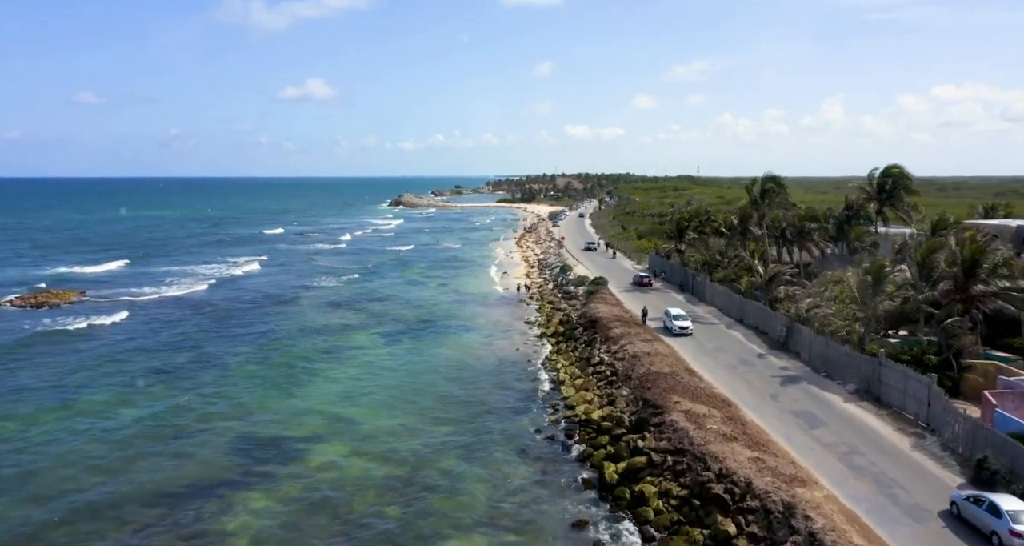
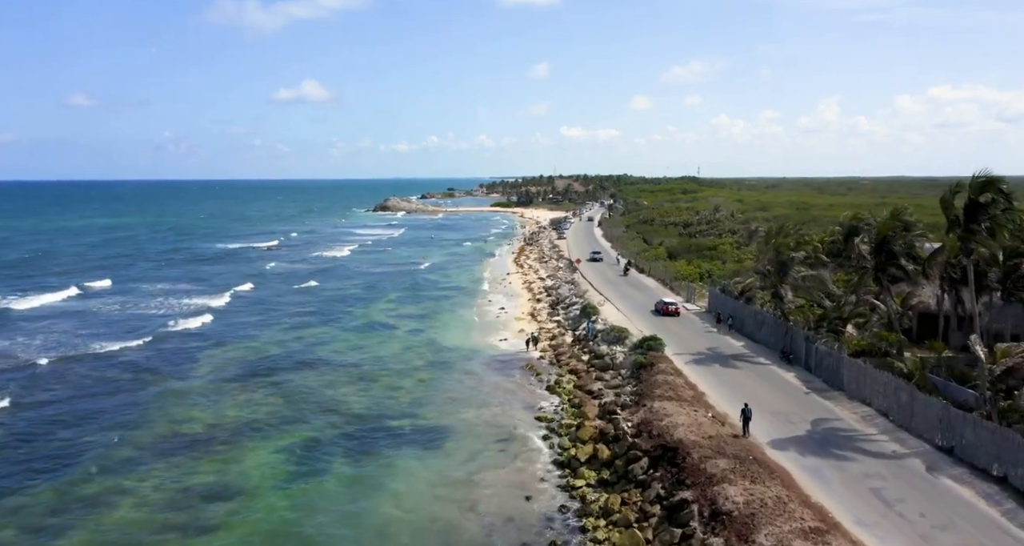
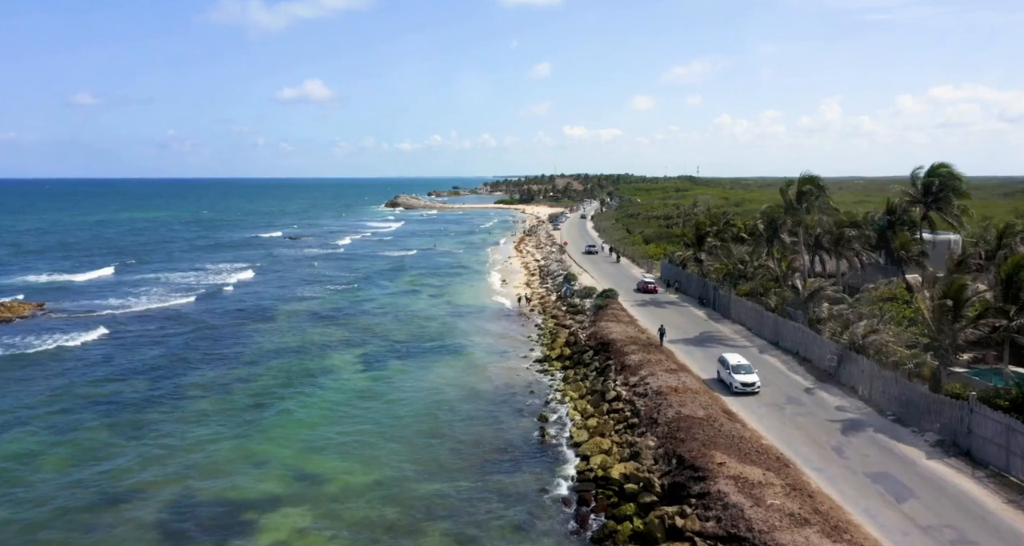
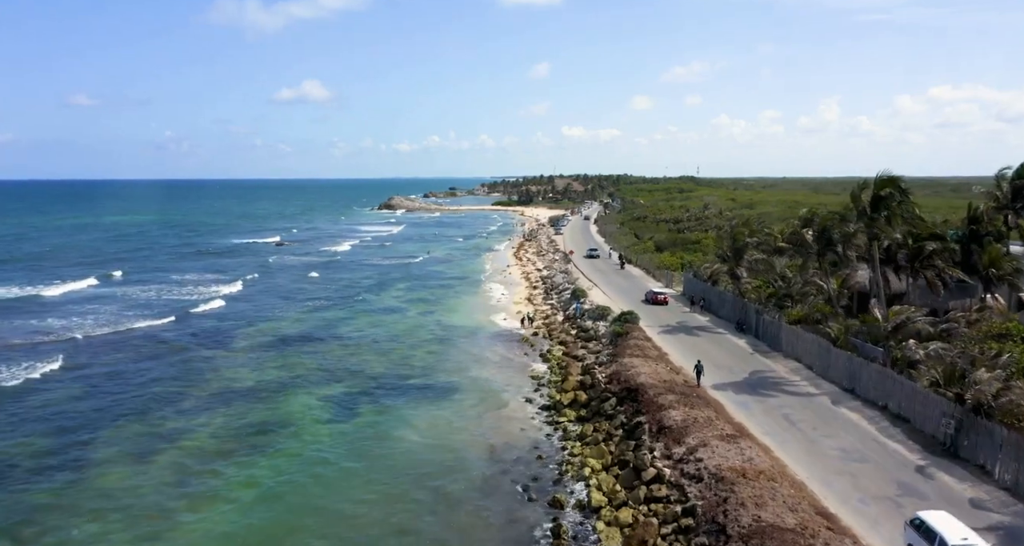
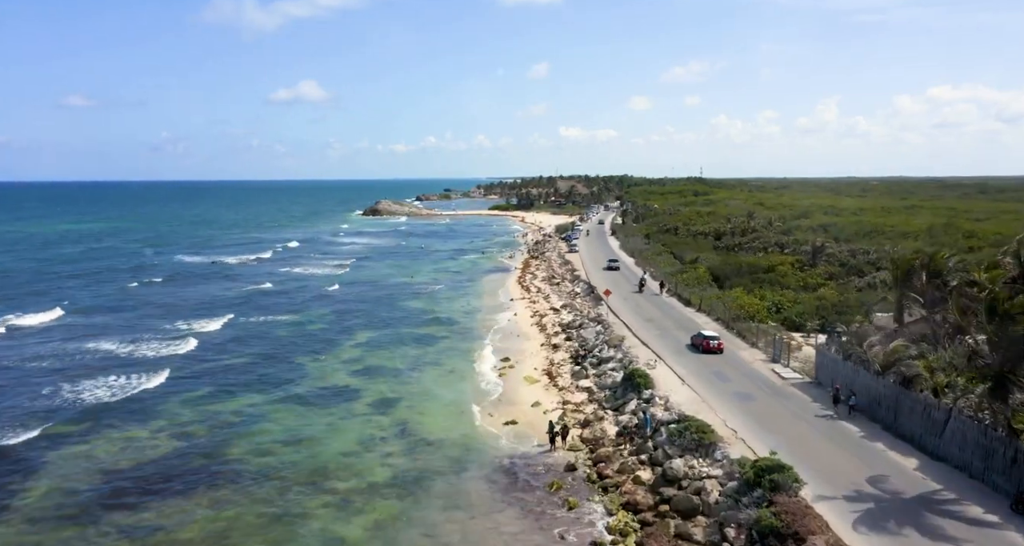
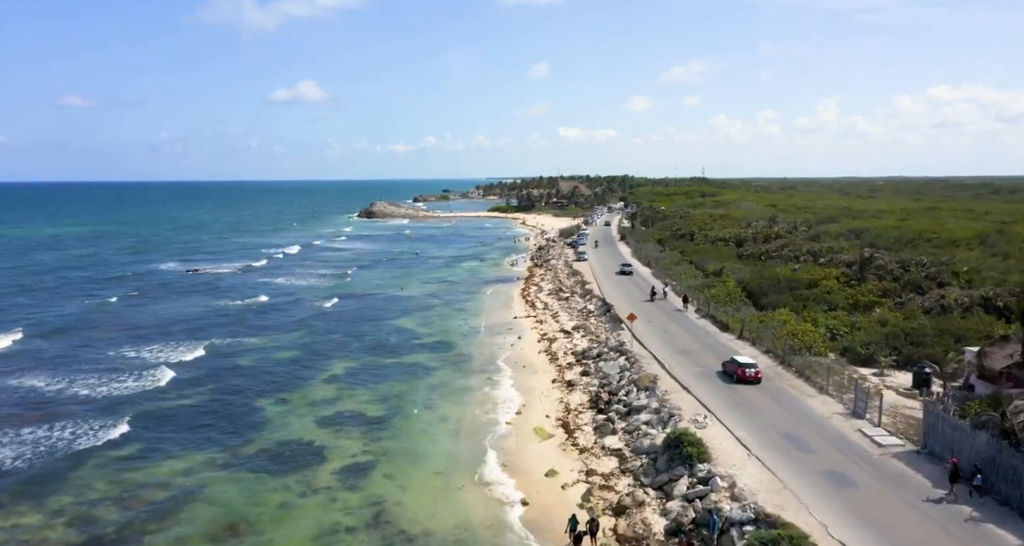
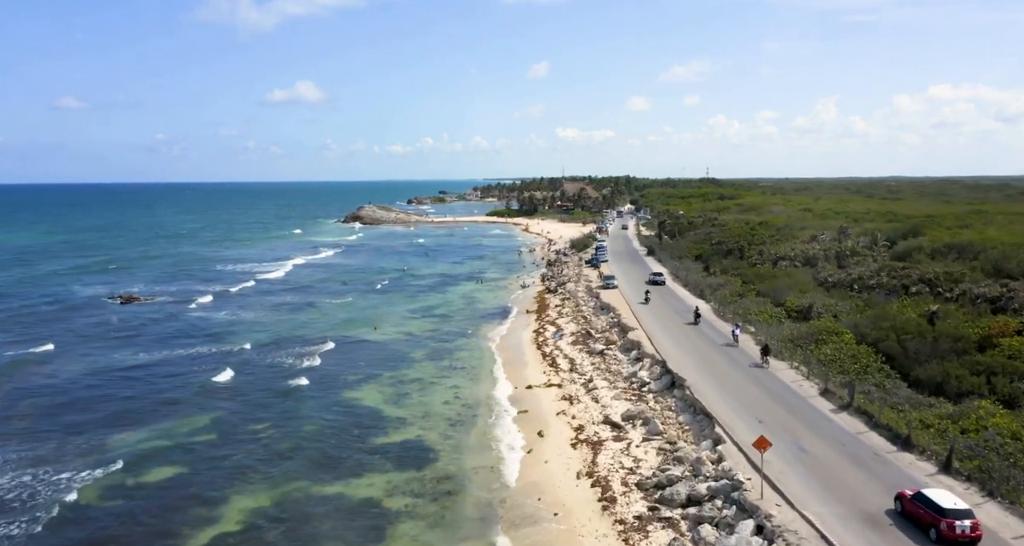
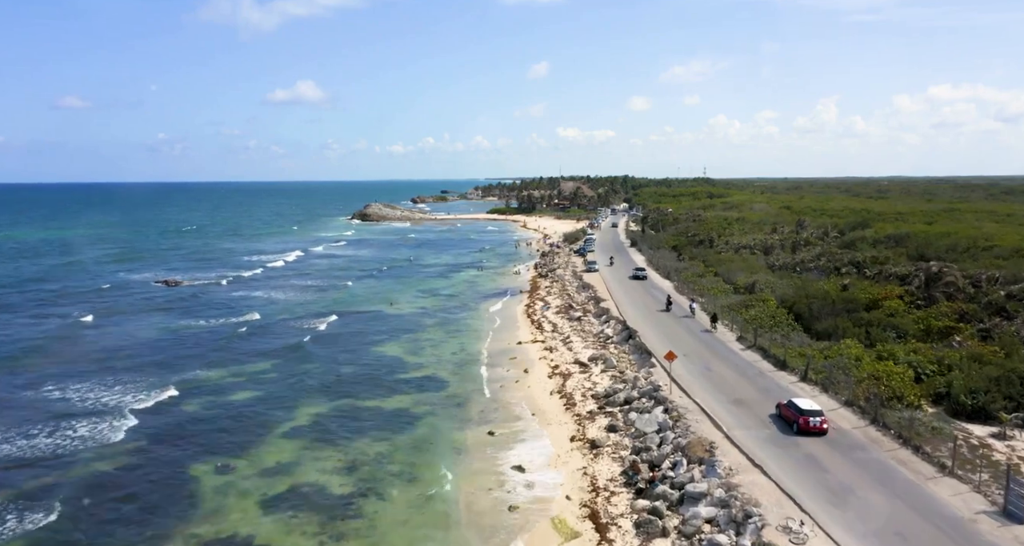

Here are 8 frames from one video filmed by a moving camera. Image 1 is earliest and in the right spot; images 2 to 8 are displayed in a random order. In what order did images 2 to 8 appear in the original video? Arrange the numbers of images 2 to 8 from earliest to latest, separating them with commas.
3, 4, 2, 5, 6, 8, 7
